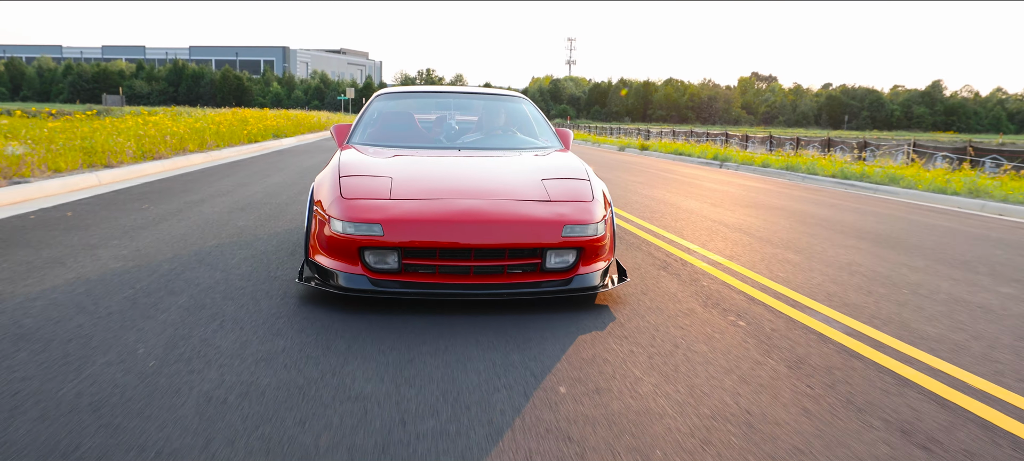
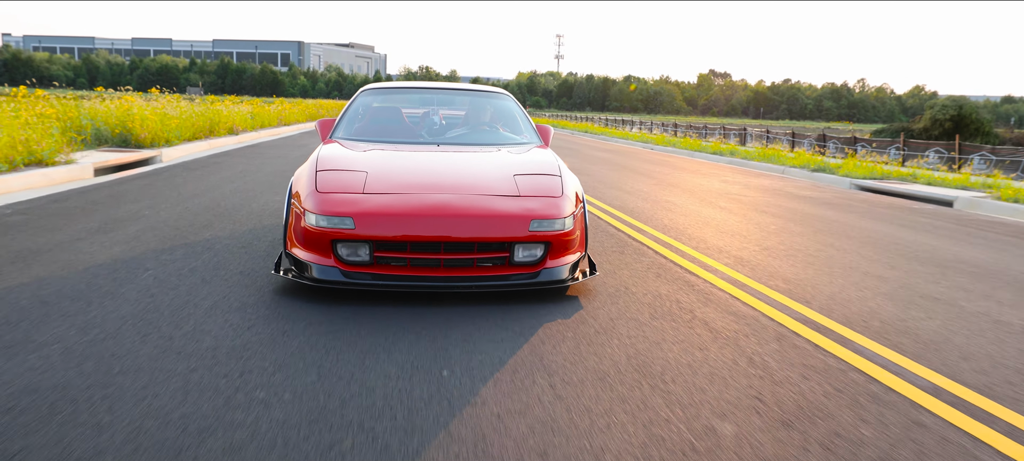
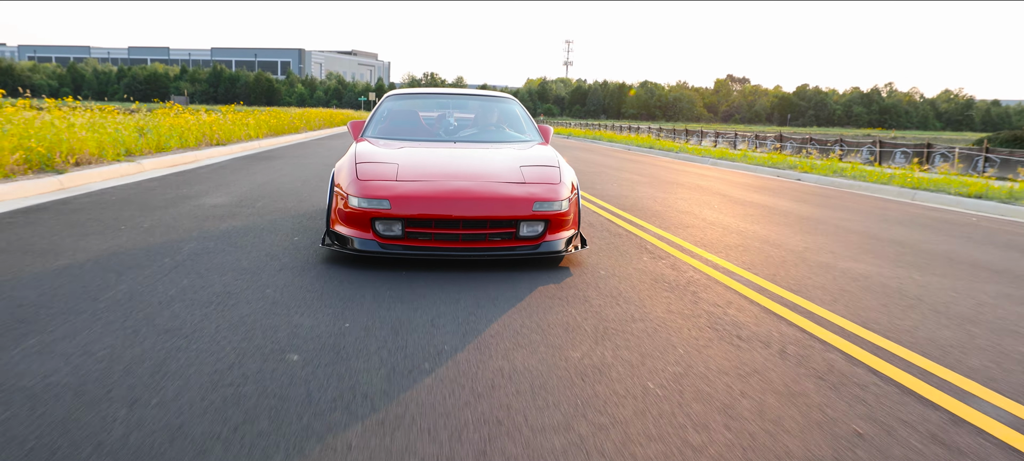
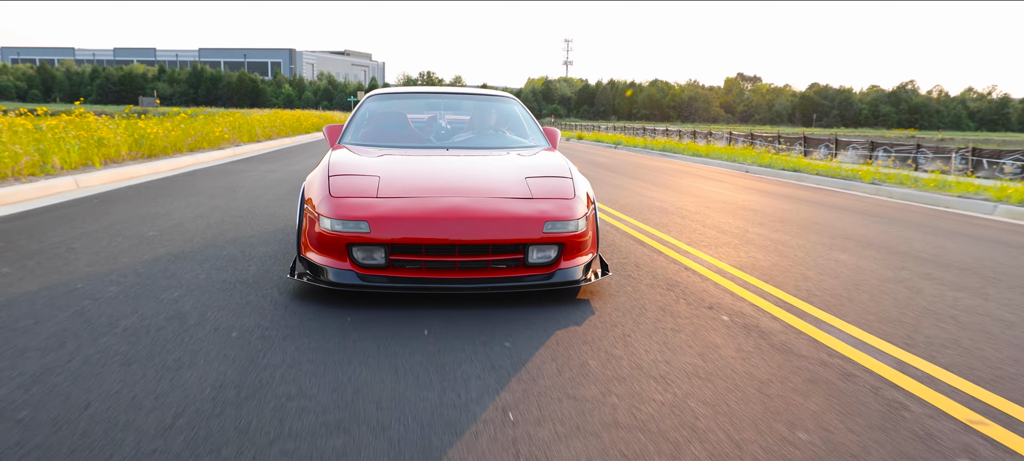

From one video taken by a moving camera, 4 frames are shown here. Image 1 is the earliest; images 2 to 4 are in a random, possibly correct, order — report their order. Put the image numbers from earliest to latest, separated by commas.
4, 3, 2
